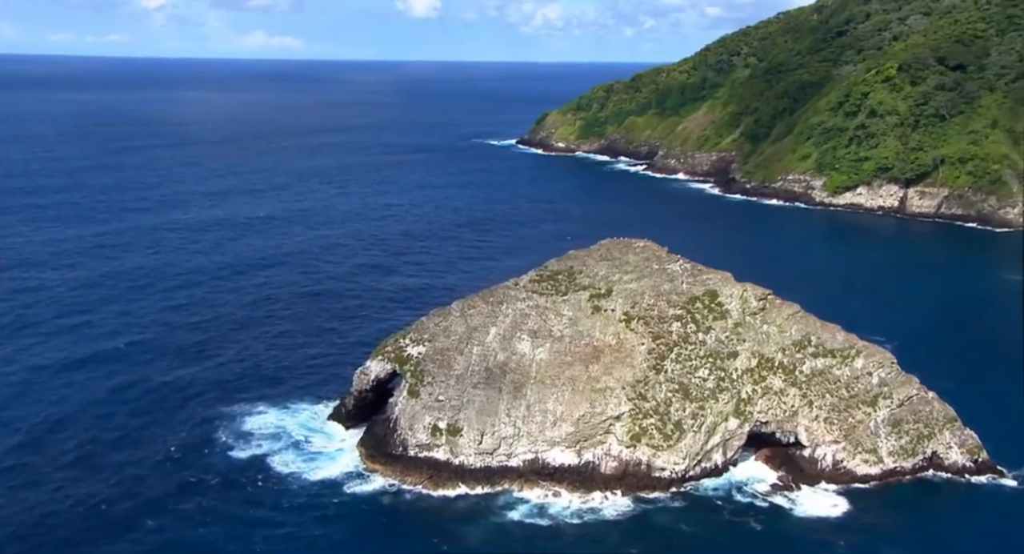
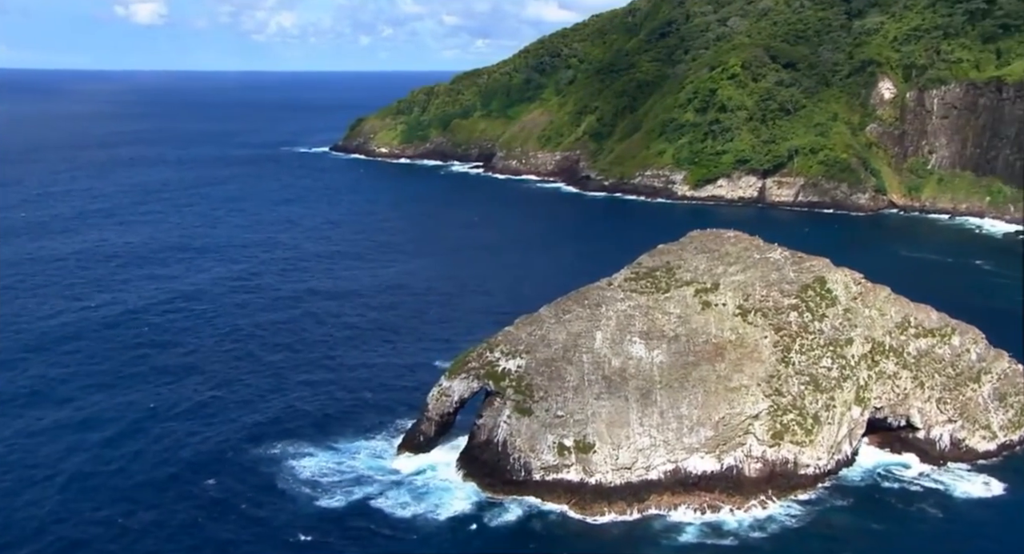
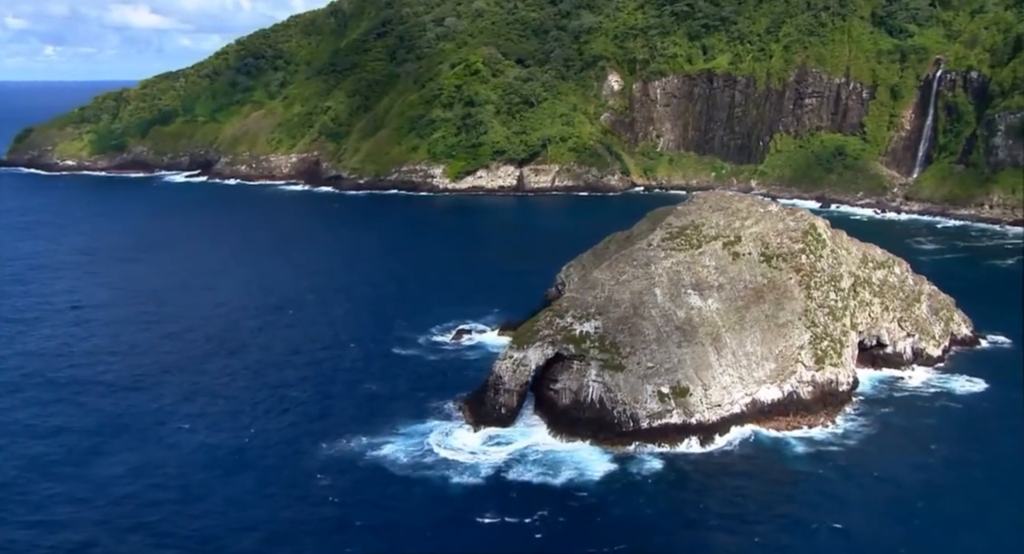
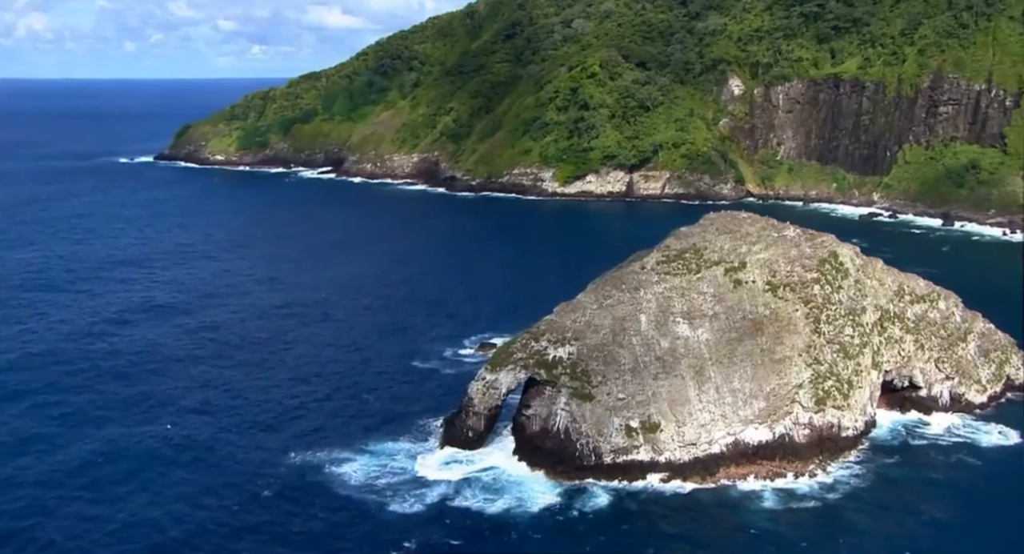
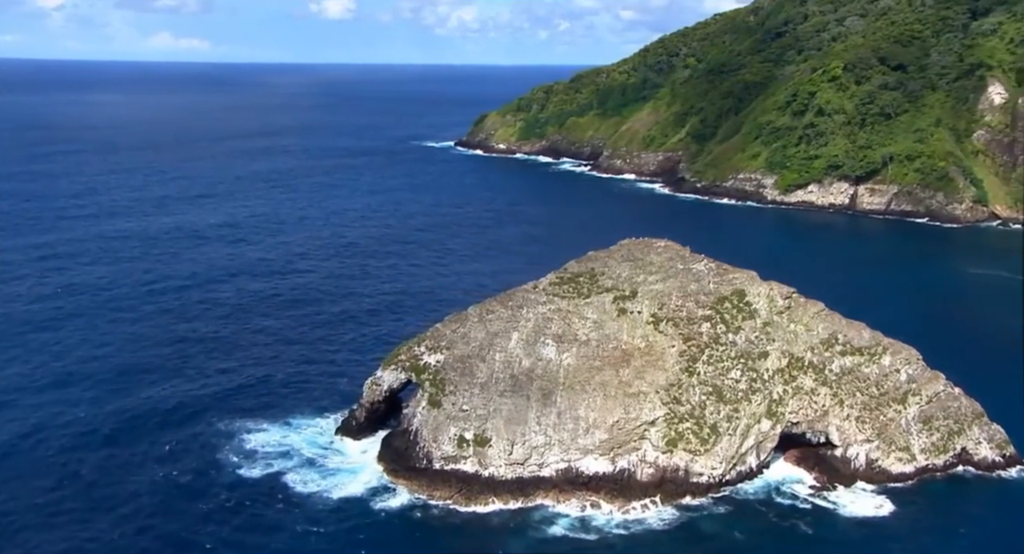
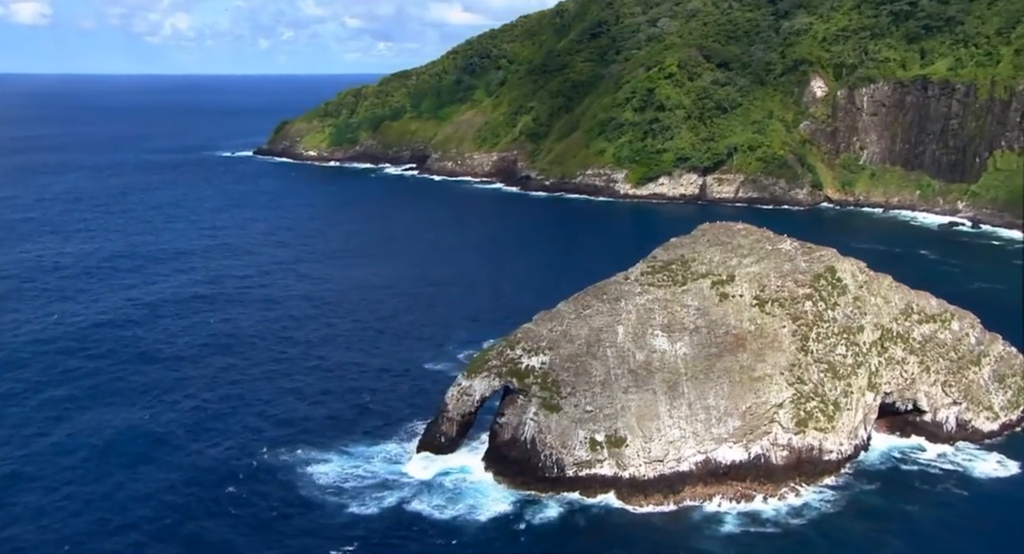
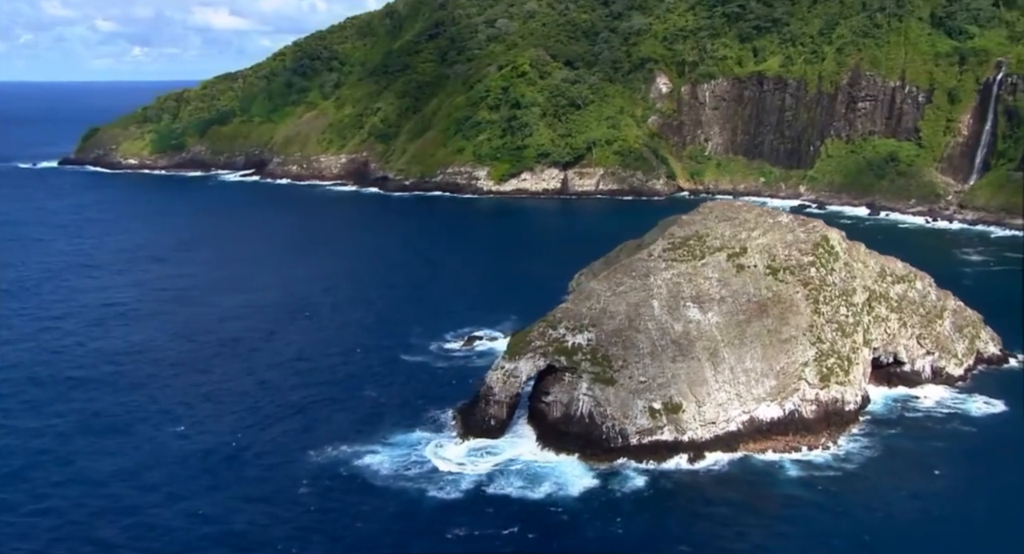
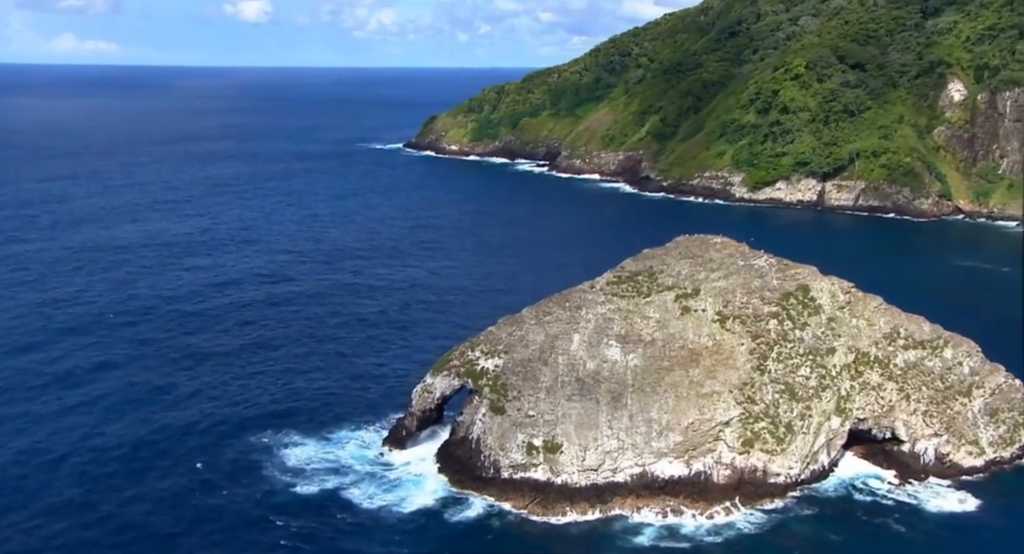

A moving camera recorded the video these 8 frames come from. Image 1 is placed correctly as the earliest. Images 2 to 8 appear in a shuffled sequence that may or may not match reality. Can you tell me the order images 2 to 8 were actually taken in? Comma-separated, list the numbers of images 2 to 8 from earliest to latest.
5, 8, 2, 6, 4, 7, 3
